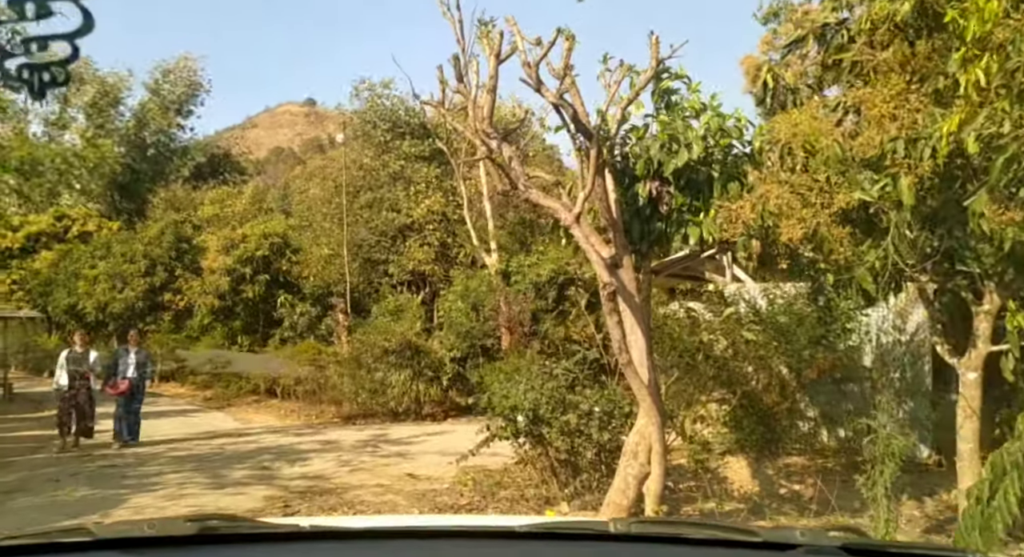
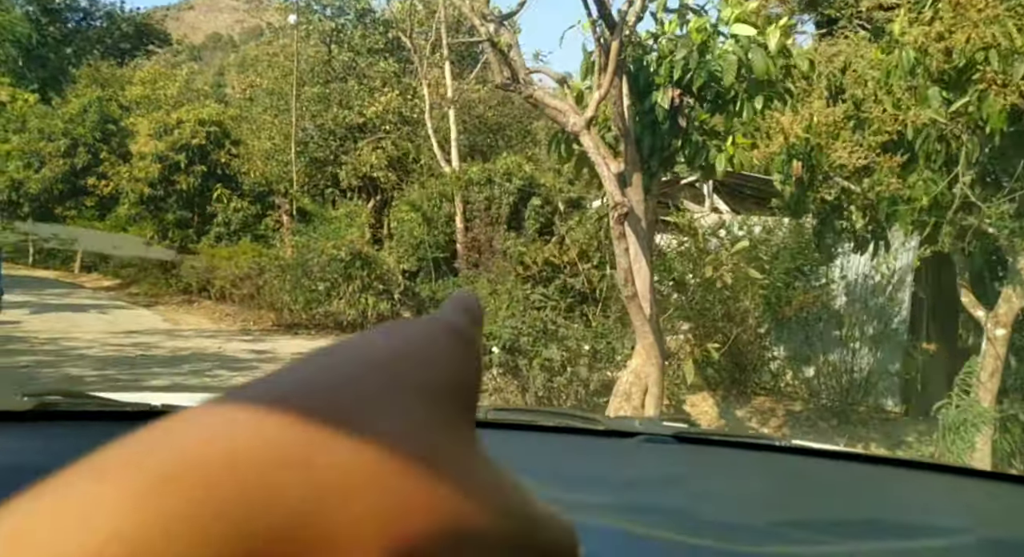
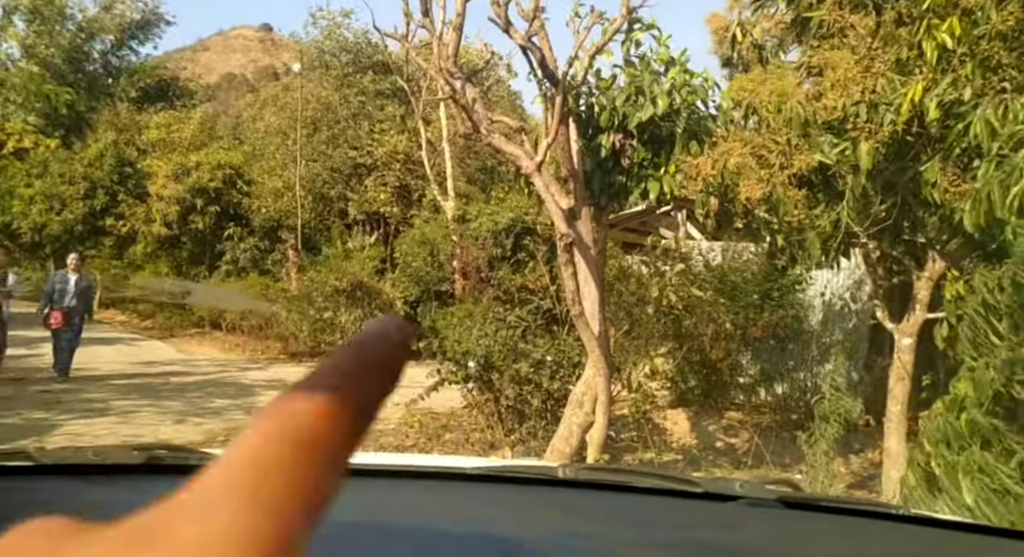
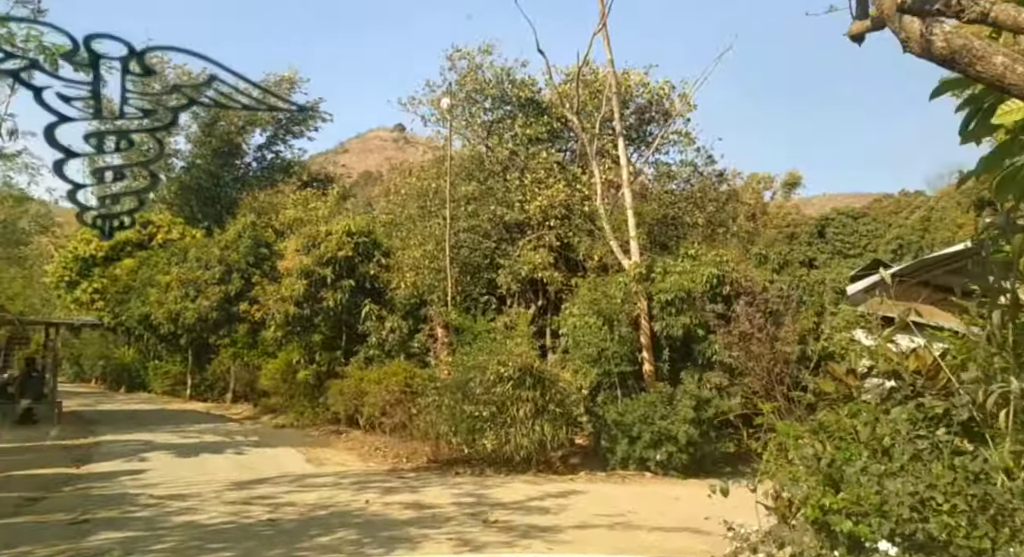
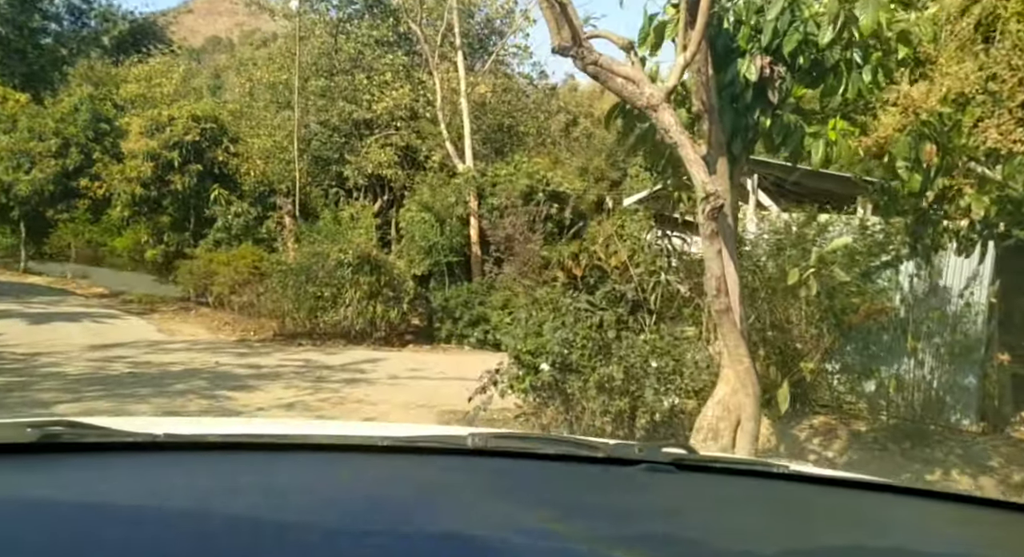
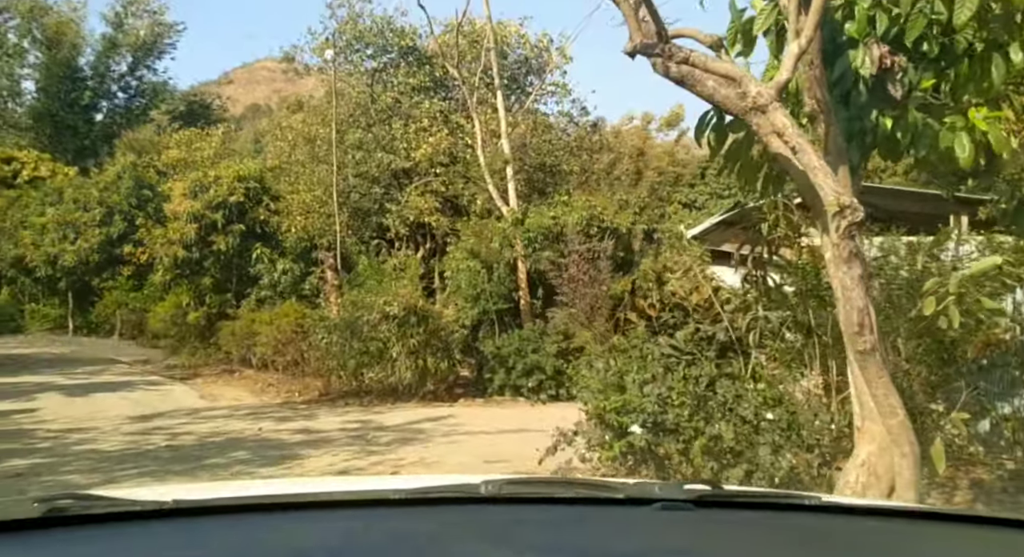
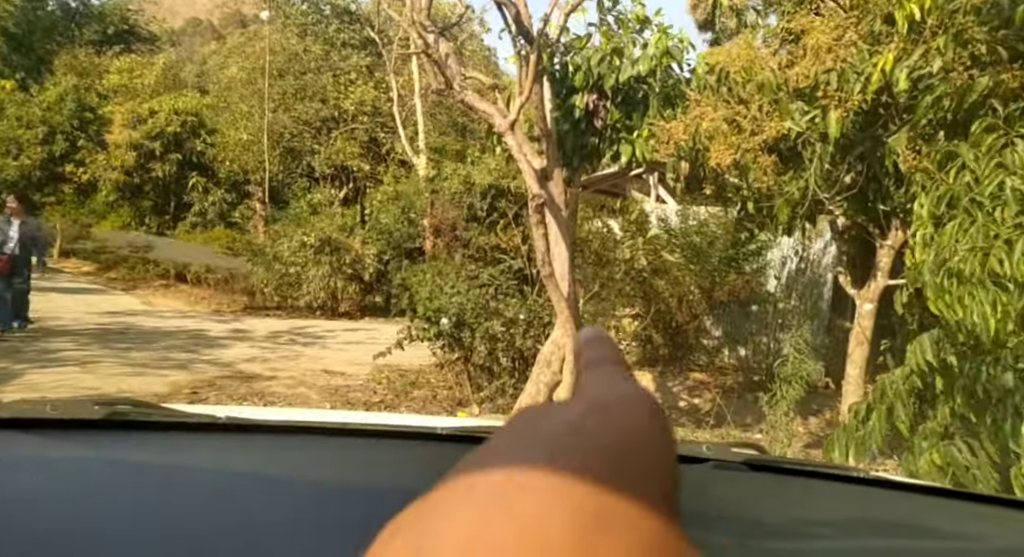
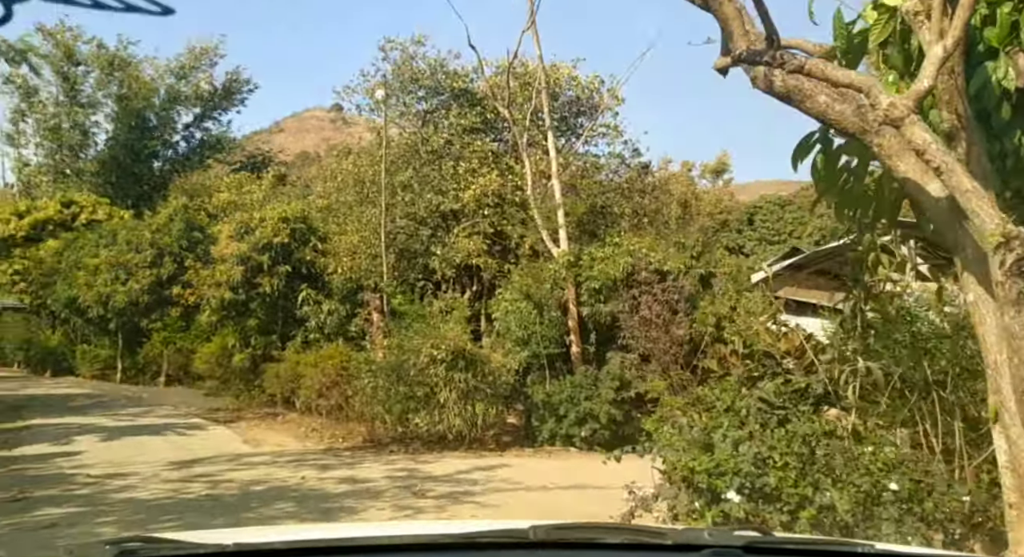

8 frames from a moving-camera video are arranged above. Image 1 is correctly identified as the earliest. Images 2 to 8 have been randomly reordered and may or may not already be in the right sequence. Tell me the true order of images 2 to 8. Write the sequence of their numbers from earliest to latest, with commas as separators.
3, 7, 2, 5, 6, 8, 4
